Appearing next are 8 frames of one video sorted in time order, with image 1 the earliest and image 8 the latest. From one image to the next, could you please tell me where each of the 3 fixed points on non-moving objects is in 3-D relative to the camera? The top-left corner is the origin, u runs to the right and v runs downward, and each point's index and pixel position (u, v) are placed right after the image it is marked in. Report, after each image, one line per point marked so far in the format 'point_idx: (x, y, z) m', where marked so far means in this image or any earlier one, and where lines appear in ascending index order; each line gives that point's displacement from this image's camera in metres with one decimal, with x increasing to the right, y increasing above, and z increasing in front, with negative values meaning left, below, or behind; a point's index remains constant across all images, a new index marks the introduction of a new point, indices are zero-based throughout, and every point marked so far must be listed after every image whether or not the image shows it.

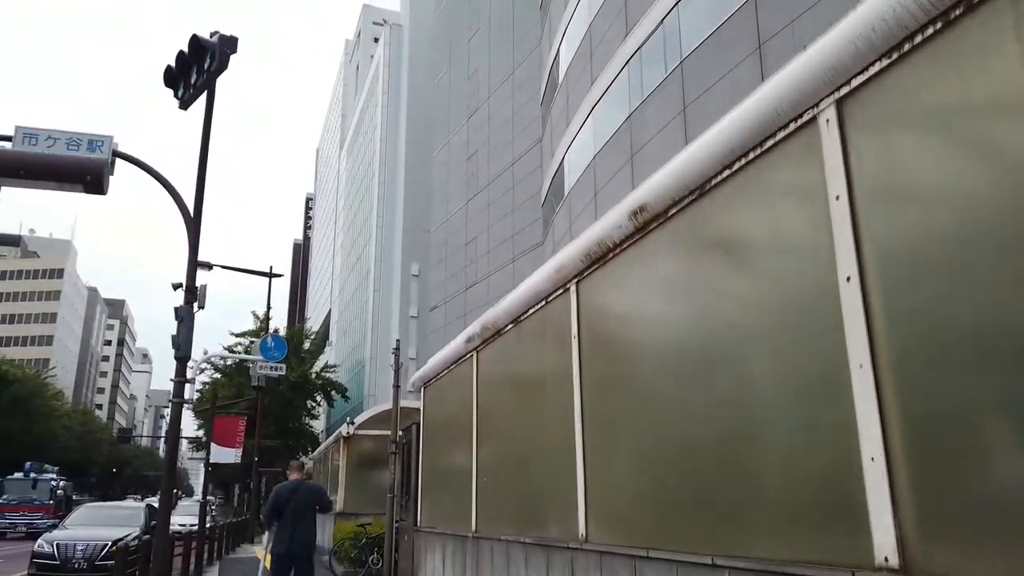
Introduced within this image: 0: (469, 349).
0: (-0.4, -0.6, +7.8) m
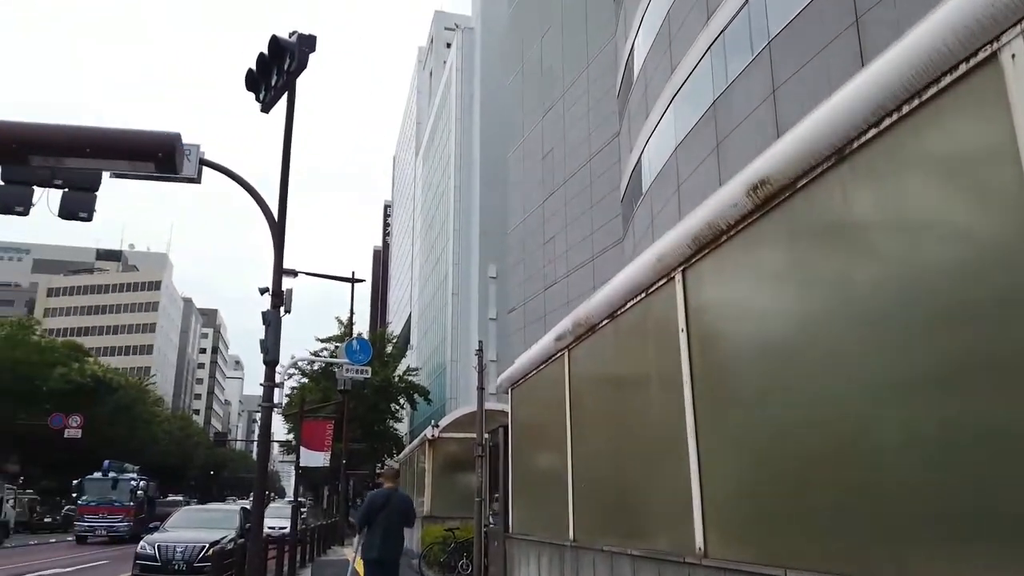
0: (+0.5, -0.6, +7.4) m
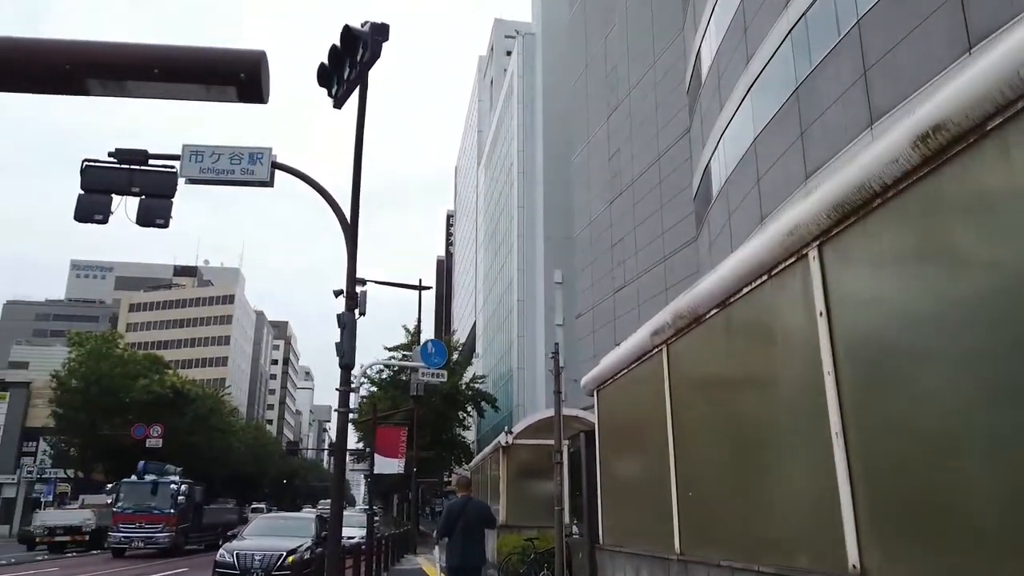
0: (+1.3, -0.5, +6.8) m
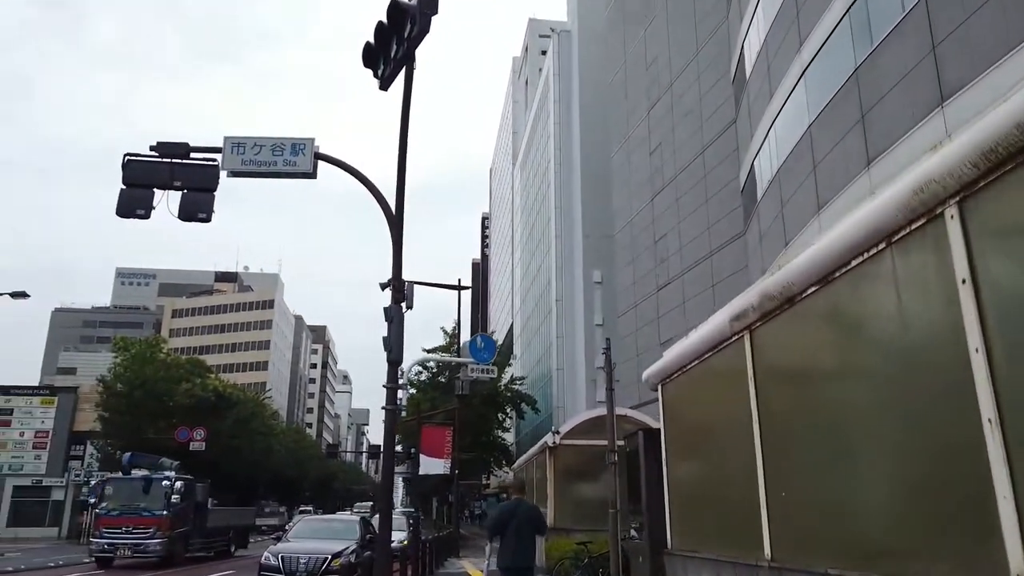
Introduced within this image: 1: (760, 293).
0: (+1.9, -0.4, +6.3) m
1: (+1.9, 0.0, +5.7) m
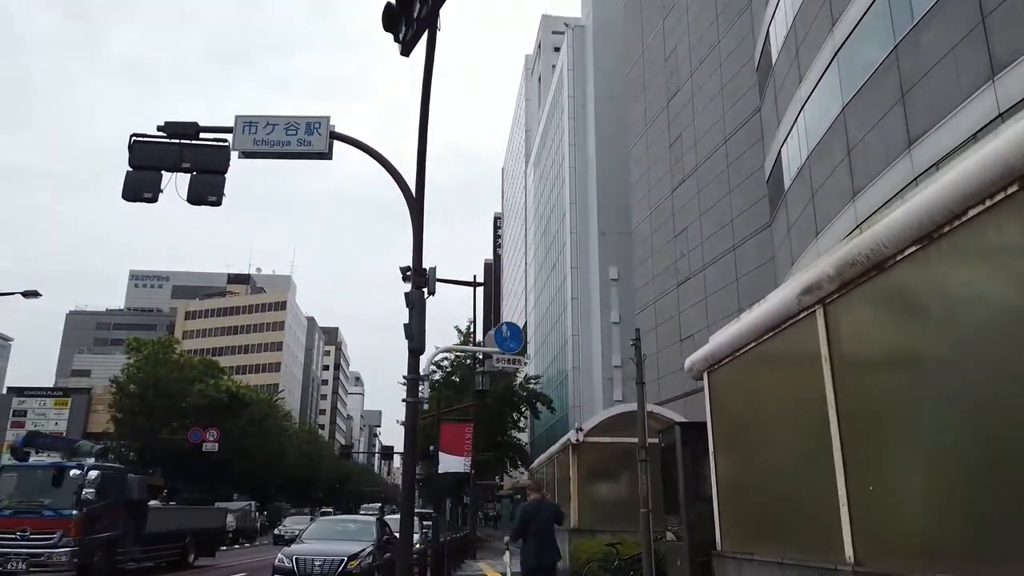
0: (+2.2, -0.1, +5.6) m
1: (+2.2, +0.2, +5.0) m
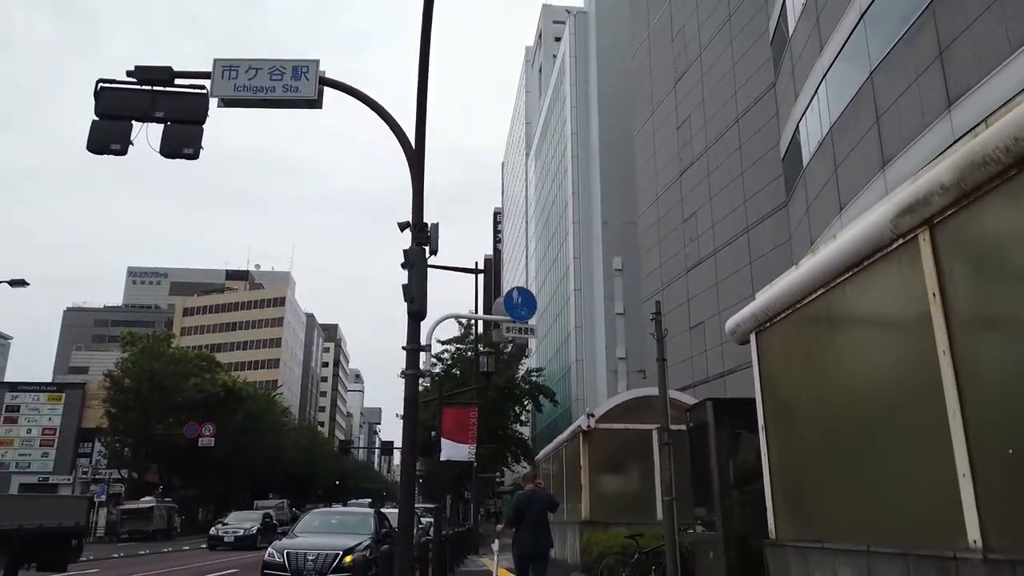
0: (+2.3, +0.3, +4.6) m
1: (+2.3, +0.6, +4.0) m
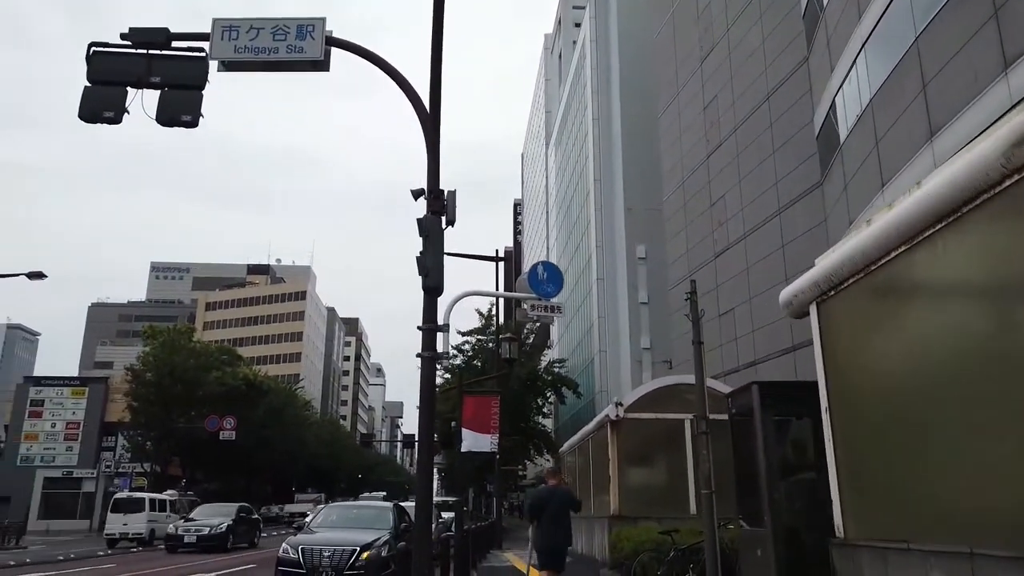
0: (+2.5, +0.6, +3.8) m
1: (+2.4, +0.9, +3.2) m
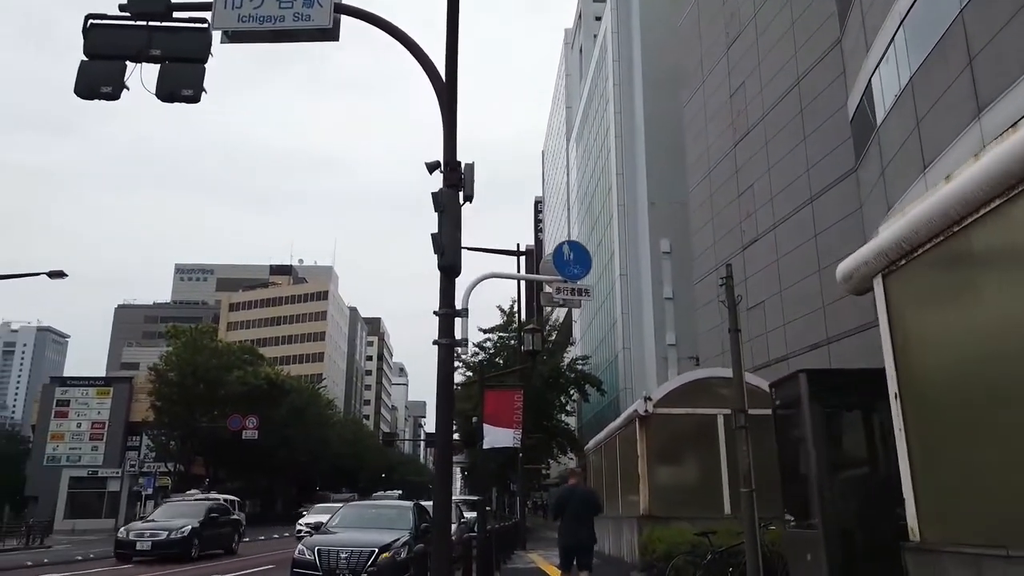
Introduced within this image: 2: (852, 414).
0: (+2.6, +0.8, +3.1) m
1: (+2.5, +1.1, +2.5) m
2: (+3.4, -1.2, +7.5) m
